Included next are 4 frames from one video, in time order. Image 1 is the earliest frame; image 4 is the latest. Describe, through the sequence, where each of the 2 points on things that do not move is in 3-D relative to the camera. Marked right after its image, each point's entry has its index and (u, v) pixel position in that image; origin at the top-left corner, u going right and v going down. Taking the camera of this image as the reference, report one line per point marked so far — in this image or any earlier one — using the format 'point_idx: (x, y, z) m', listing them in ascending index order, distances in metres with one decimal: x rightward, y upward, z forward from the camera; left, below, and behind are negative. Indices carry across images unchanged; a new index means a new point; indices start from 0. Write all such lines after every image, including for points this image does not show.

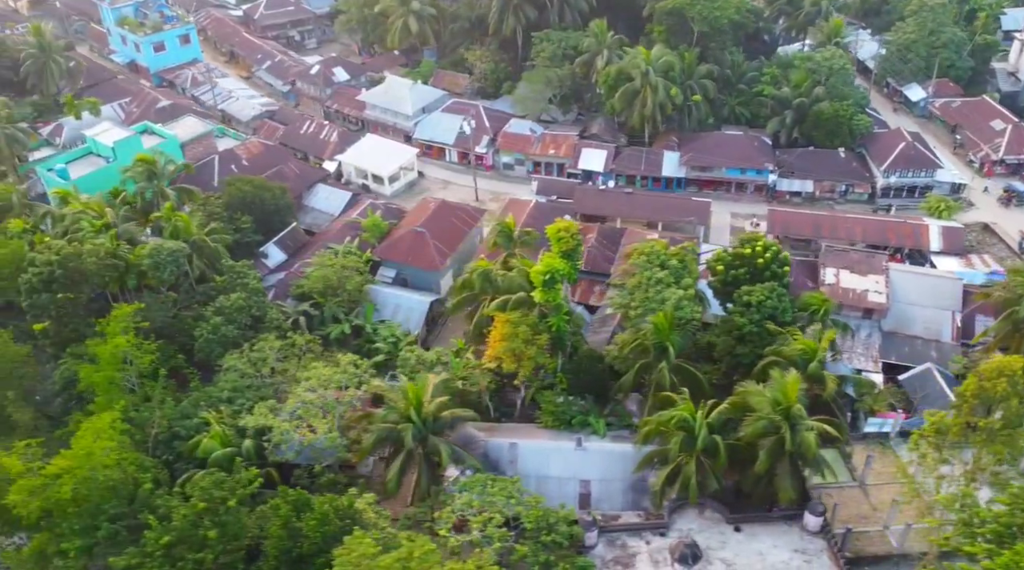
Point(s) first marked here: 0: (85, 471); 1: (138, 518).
0: (-8.8, -3.8, +18.5) m
1: (-7.7, -4.8, +18.5) m
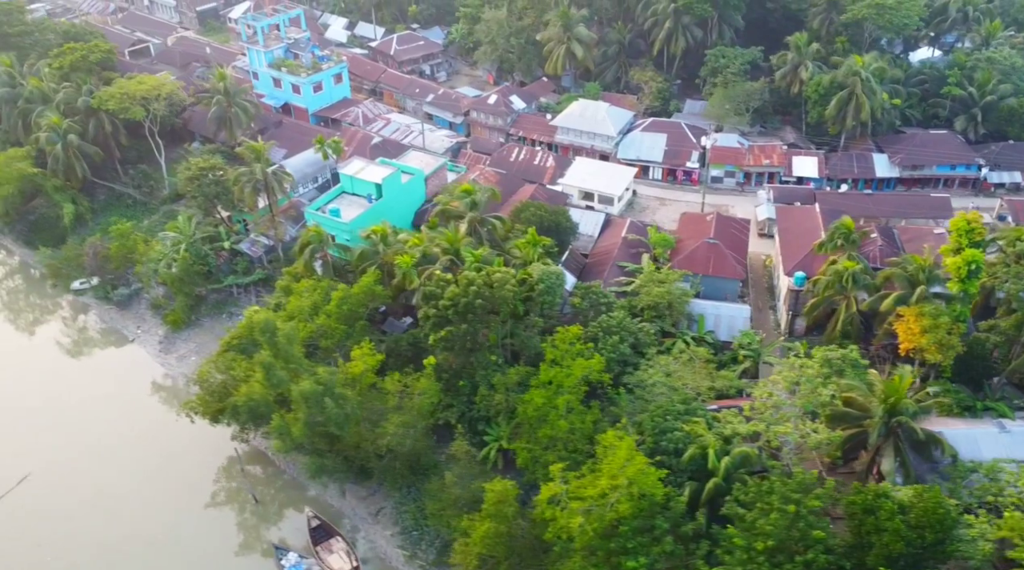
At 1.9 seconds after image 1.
0: (+2.4, -4.2, +18.4) m
1: (+3.6, -5.1, +18.5) m
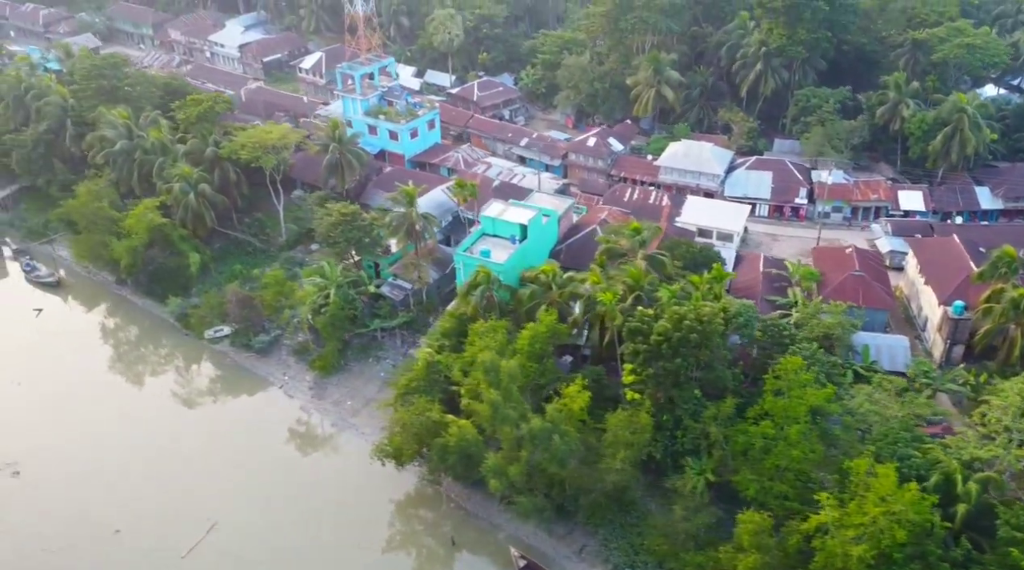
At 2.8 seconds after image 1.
0: (+8.1, -4.8, +18.7) m
1: (+9.3, -5.6, +18.8) m
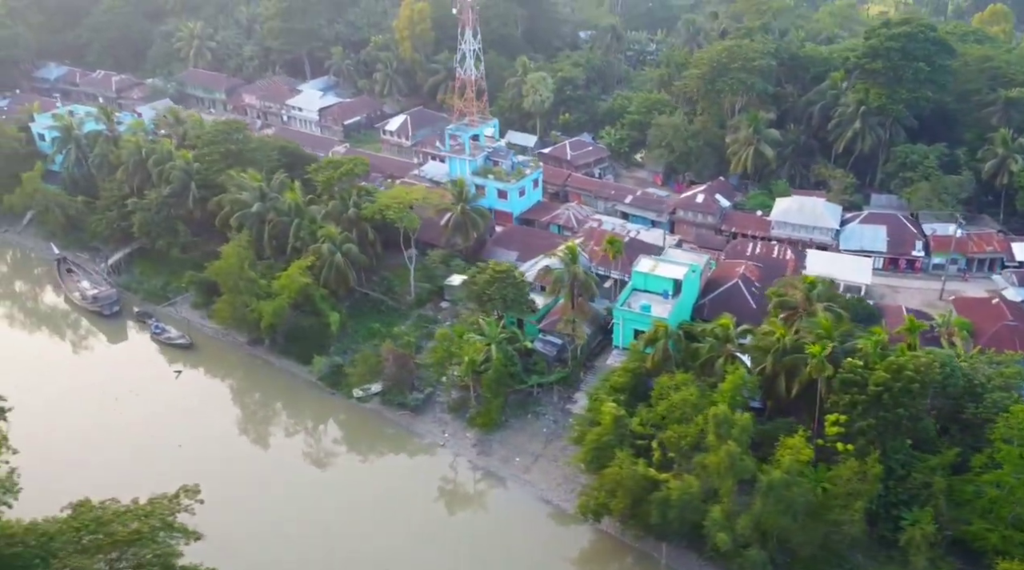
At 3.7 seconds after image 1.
0: (+14.1, -5.8, +19.0) m
1: (+15.3, -6.6, +19.1) m
